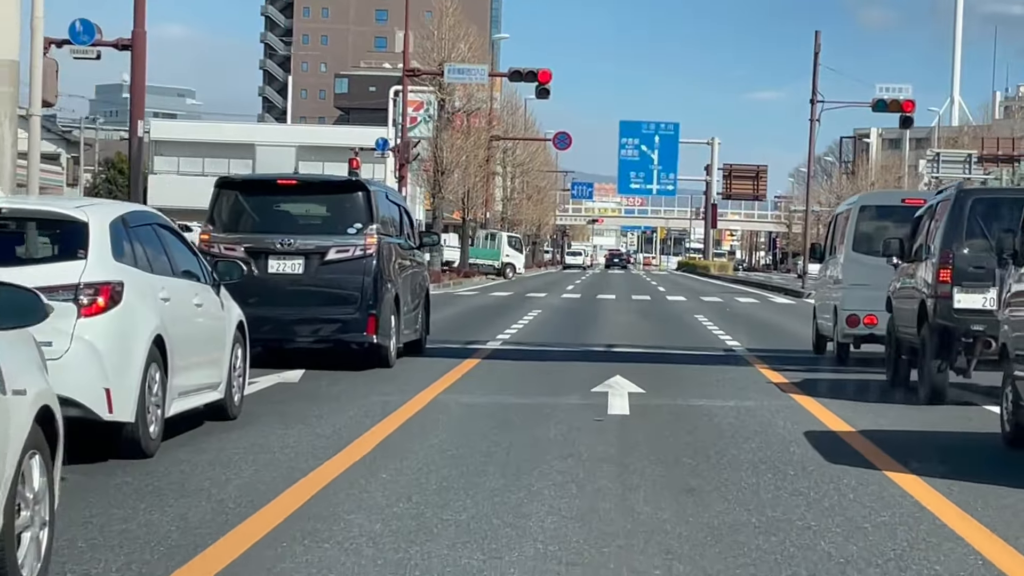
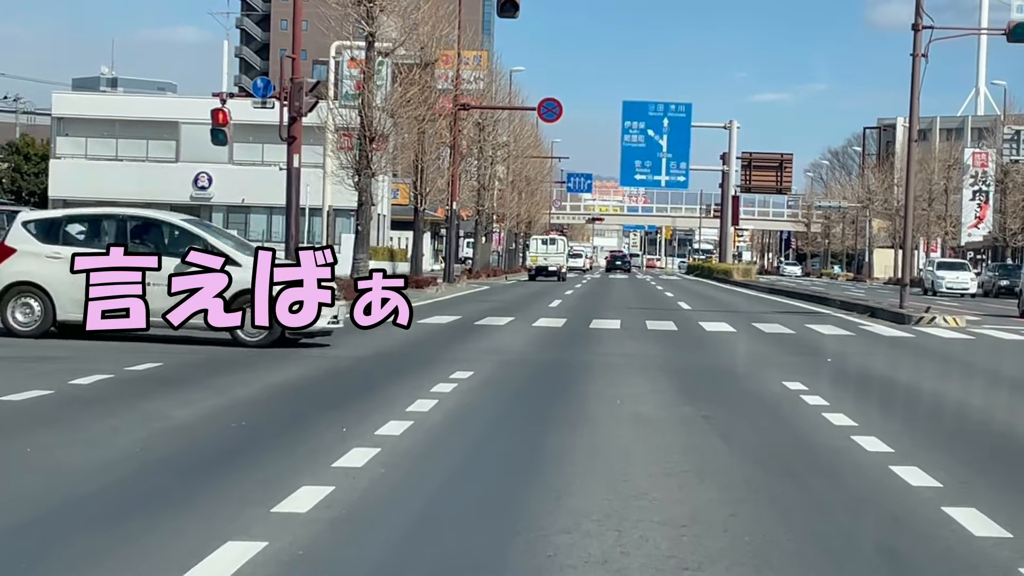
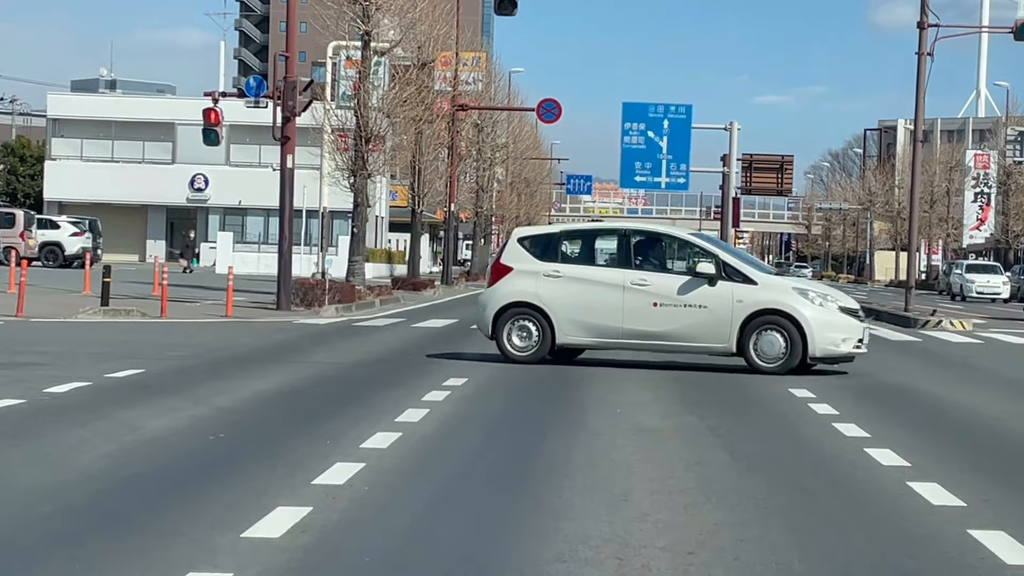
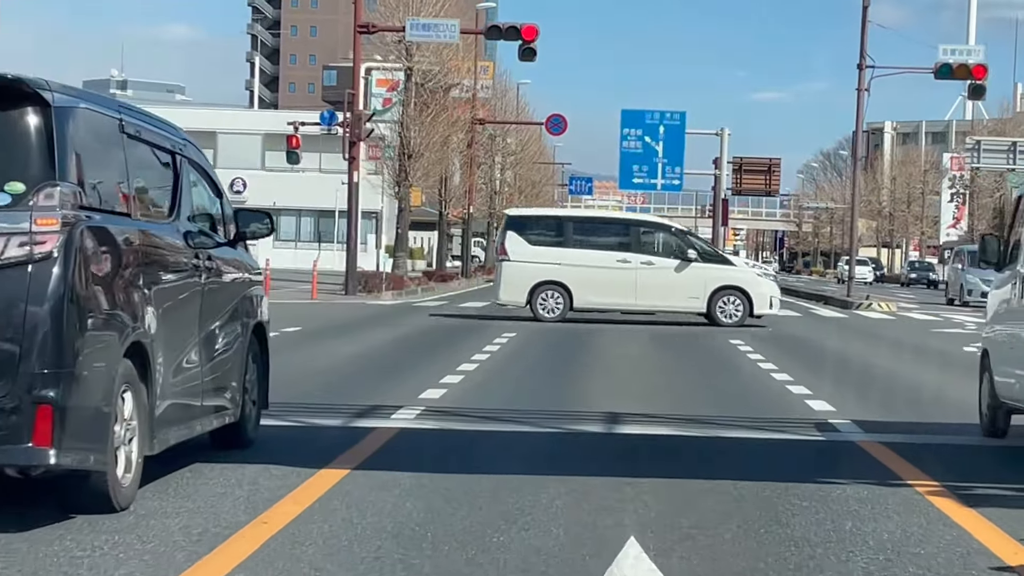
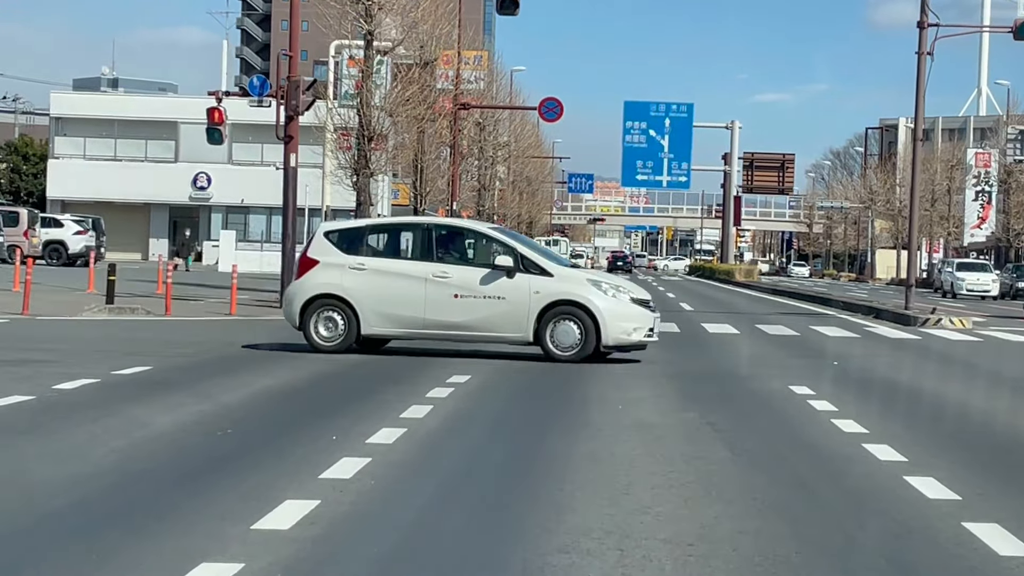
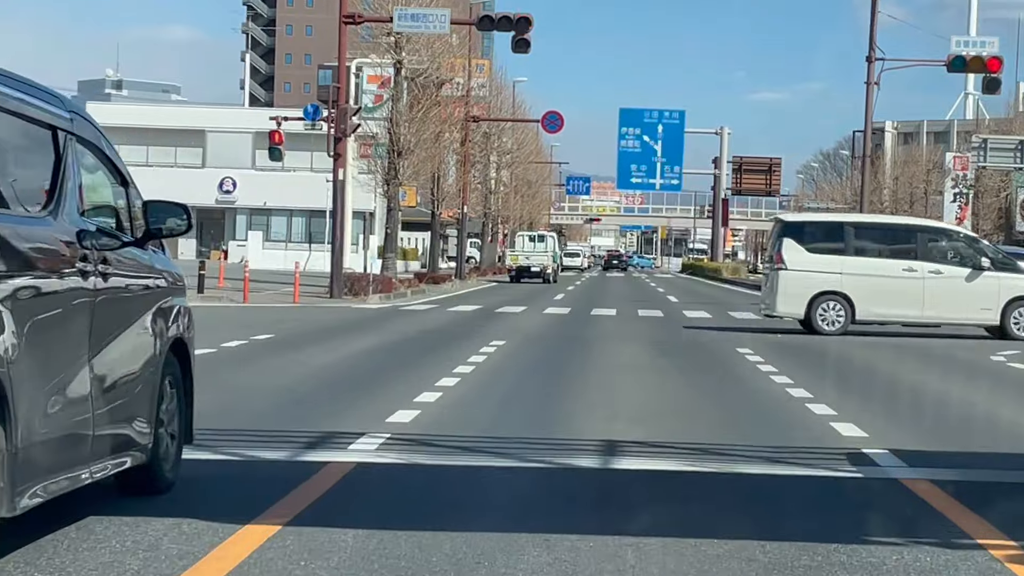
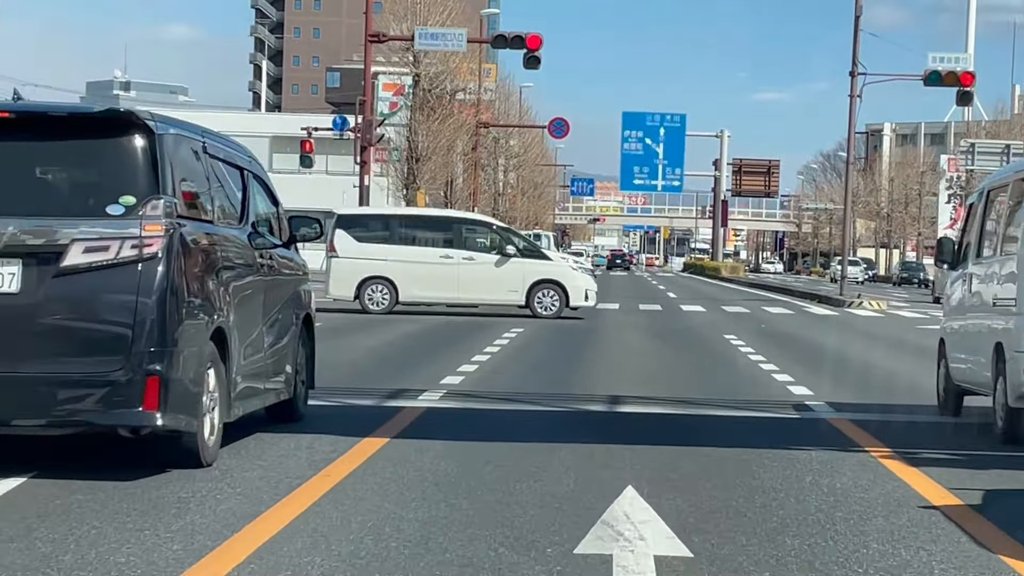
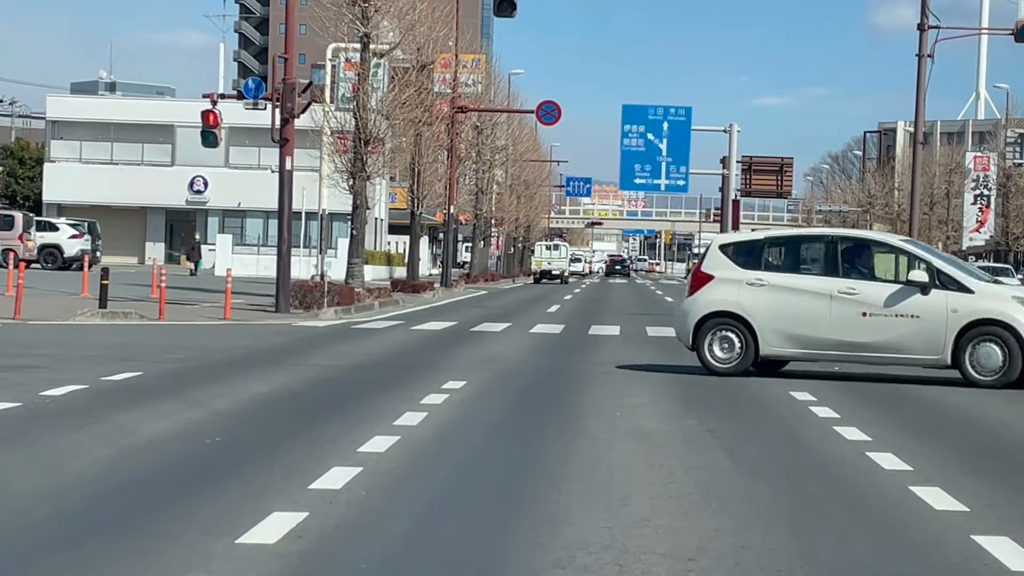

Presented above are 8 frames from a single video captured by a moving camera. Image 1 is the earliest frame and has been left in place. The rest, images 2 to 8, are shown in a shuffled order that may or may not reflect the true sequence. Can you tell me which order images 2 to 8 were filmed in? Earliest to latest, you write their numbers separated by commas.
7, 4, 6, 2, 5, 3, 8
